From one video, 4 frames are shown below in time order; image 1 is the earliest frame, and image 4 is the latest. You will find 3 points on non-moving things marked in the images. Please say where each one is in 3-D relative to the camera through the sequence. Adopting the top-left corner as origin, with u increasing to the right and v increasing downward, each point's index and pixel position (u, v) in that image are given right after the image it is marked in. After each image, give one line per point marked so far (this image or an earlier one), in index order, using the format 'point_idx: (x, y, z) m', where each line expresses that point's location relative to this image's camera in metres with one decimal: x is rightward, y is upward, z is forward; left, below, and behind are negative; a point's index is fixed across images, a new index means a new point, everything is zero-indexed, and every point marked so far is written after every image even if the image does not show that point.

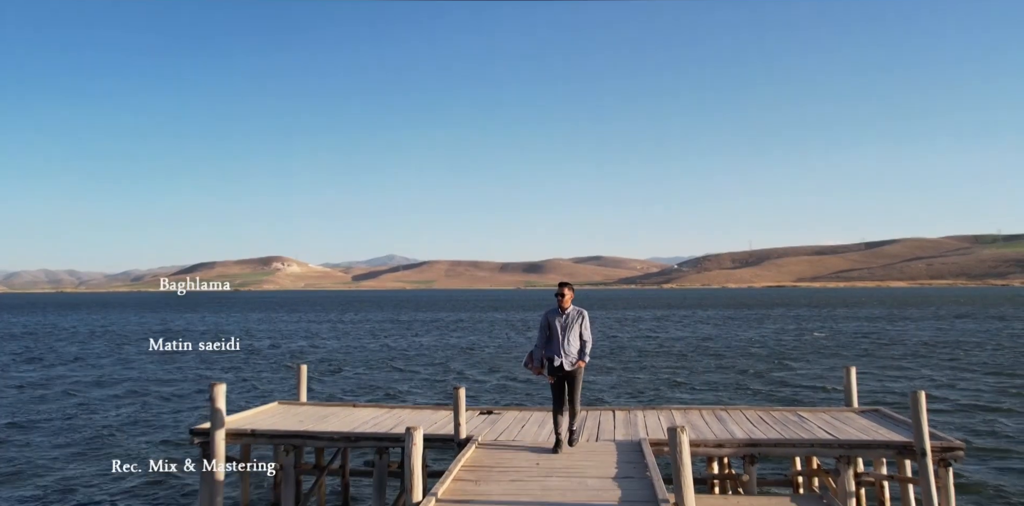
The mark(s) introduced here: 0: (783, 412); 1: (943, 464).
0: (+5.6, -3.3, +16.7) m
1: (+7.1, -3.5, +13.3) m
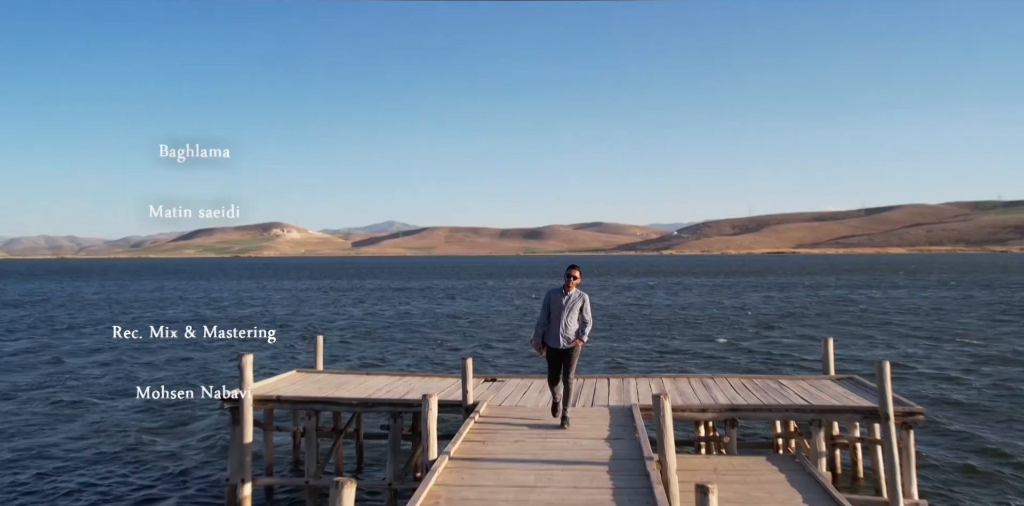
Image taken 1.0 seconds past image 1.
0: (+5.7, -2.8, +18.1) m
1: (+7.2, -3.2, +14.7) m
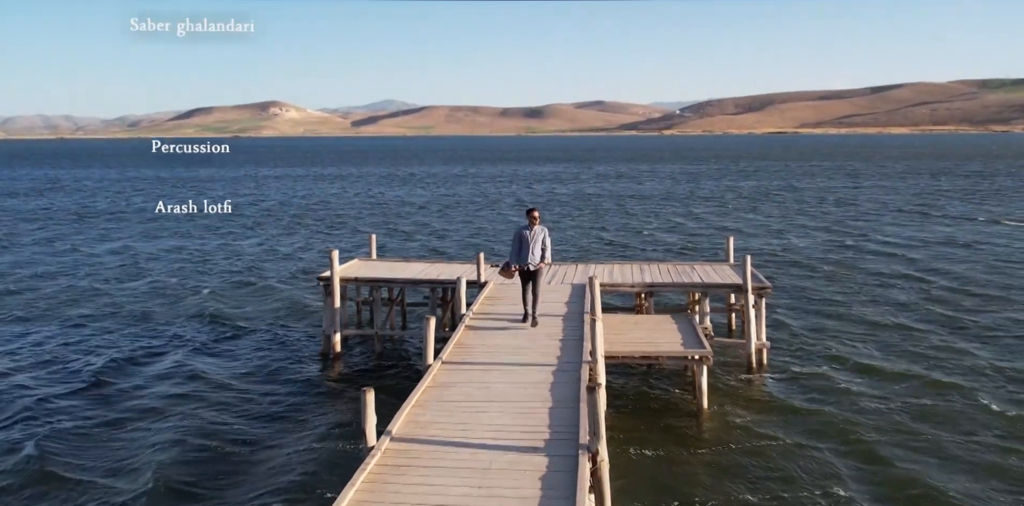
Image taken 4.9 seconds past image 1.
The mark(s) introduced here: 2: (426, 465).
0: (+5.6, -0.4, +26.5) m
1: (+7.1, -1.2, +23.2) m
2: (-1.2, -3.0, +11.3) m
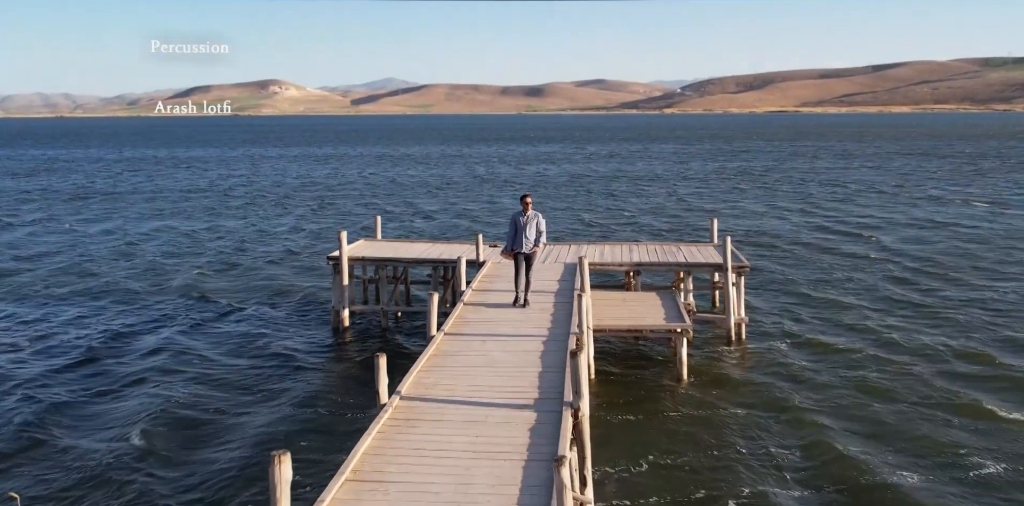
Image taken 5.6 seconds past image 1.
0: (+5.5, +0.3, +28.3) m
1: (+7.0, -0.7, +25.0) m
2: (-1.3, -2.7, +13.1) m
